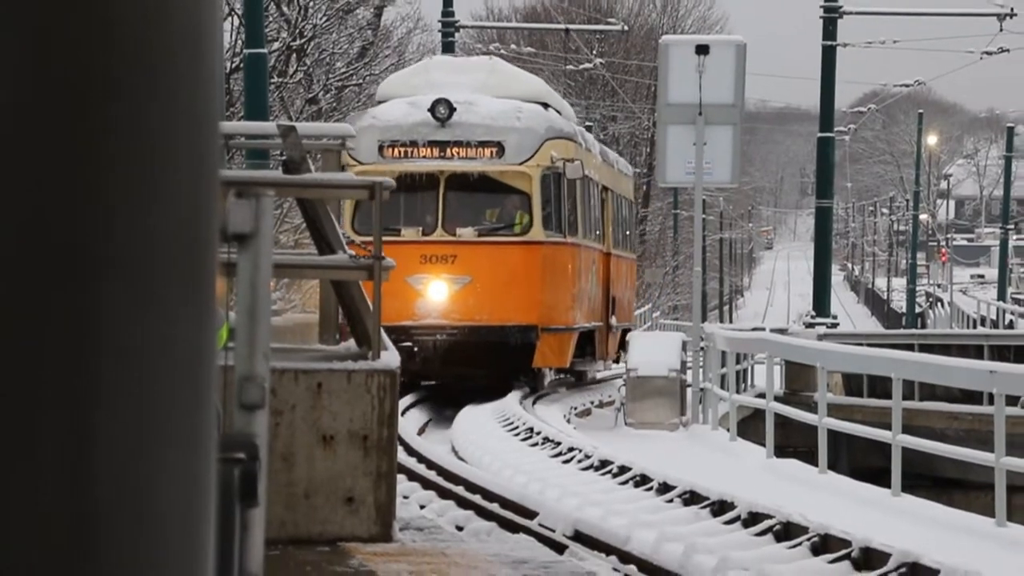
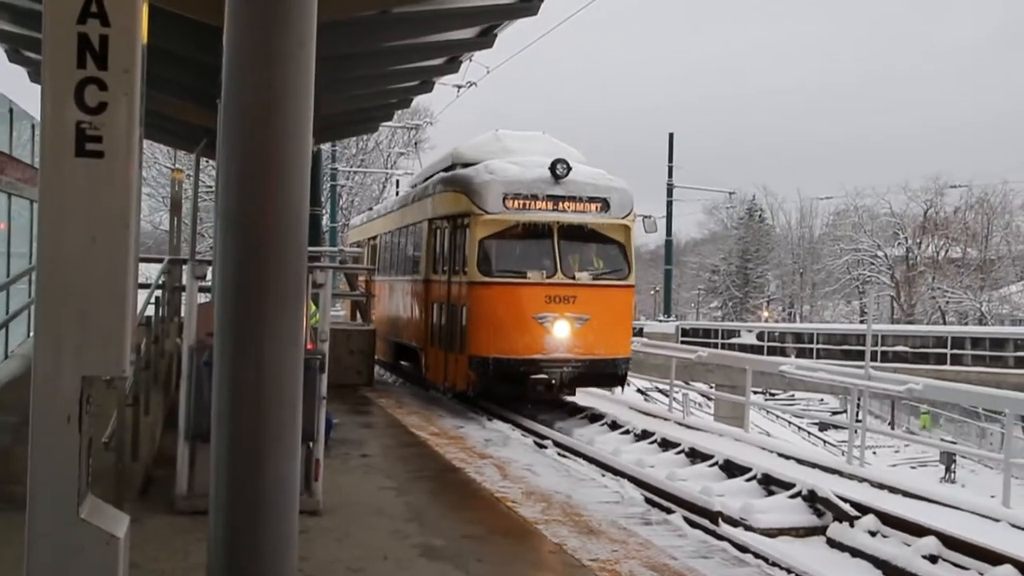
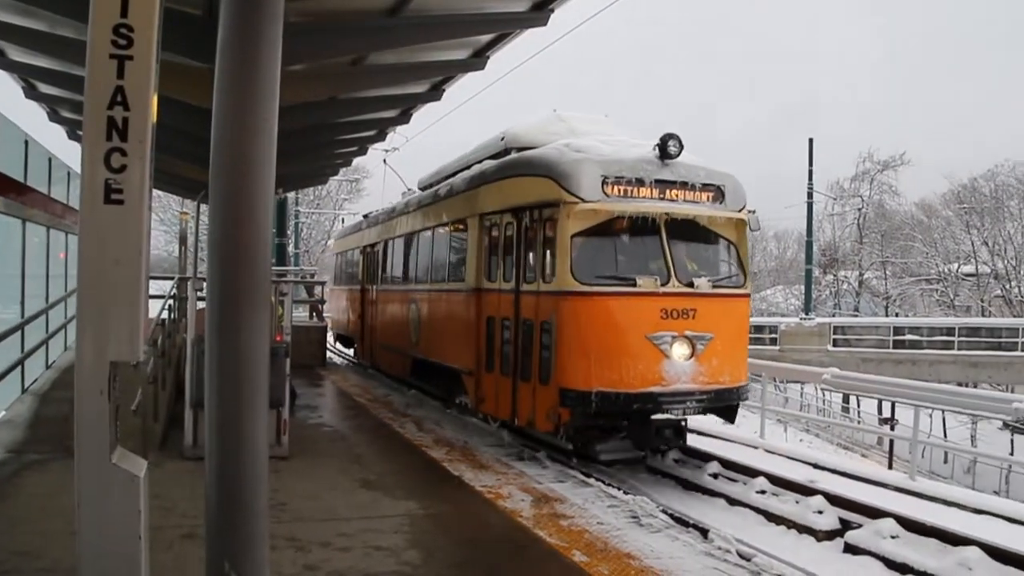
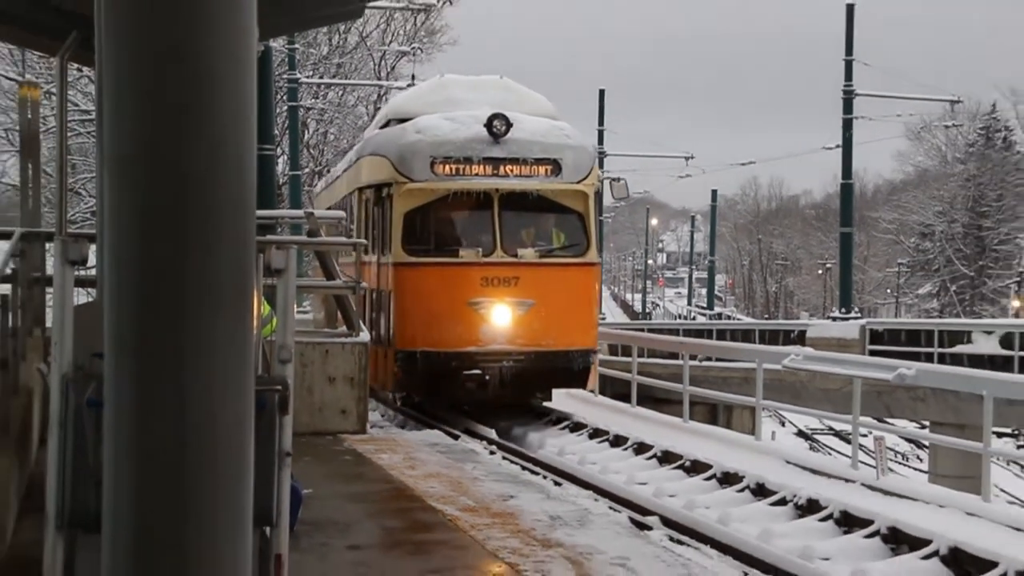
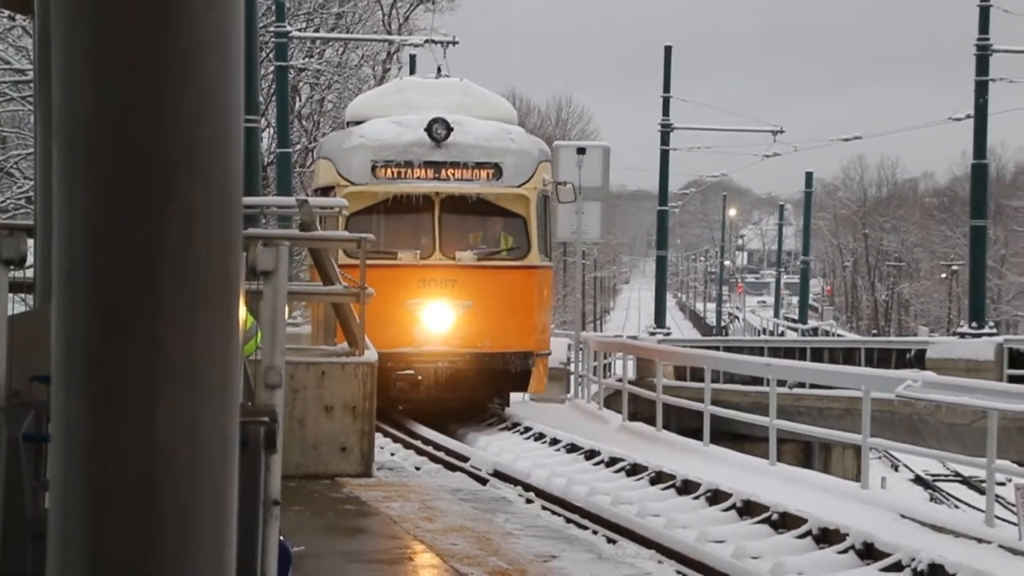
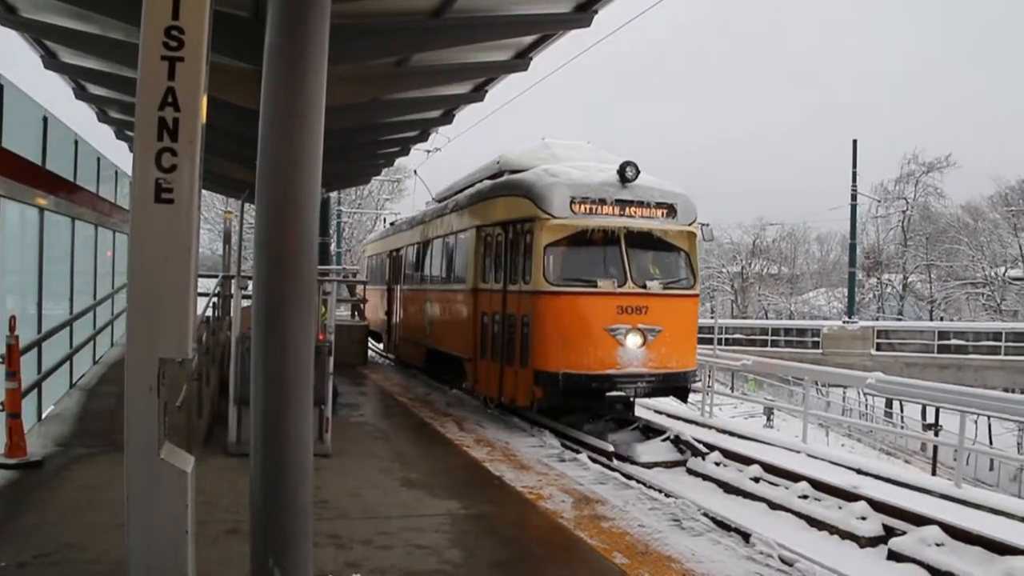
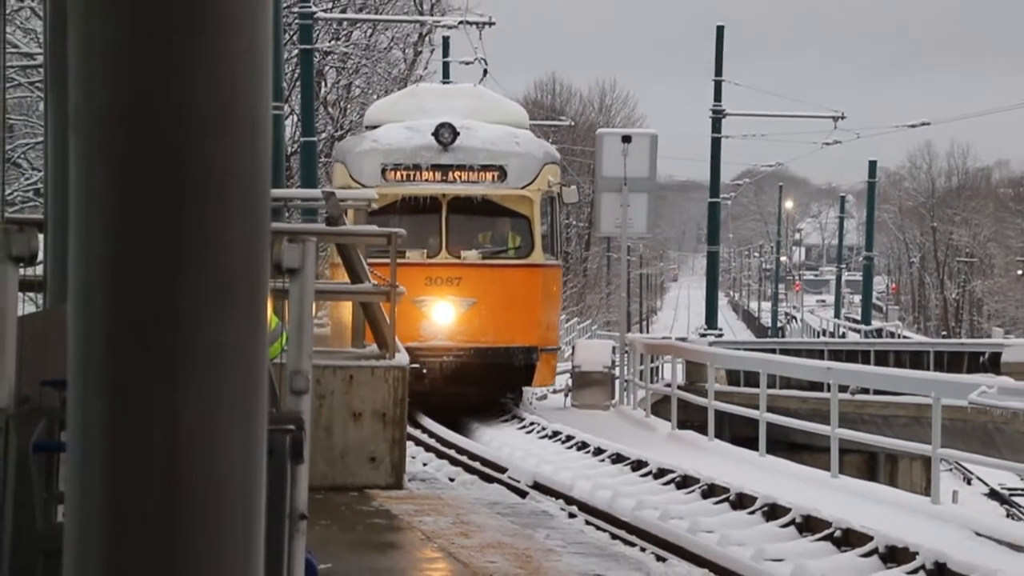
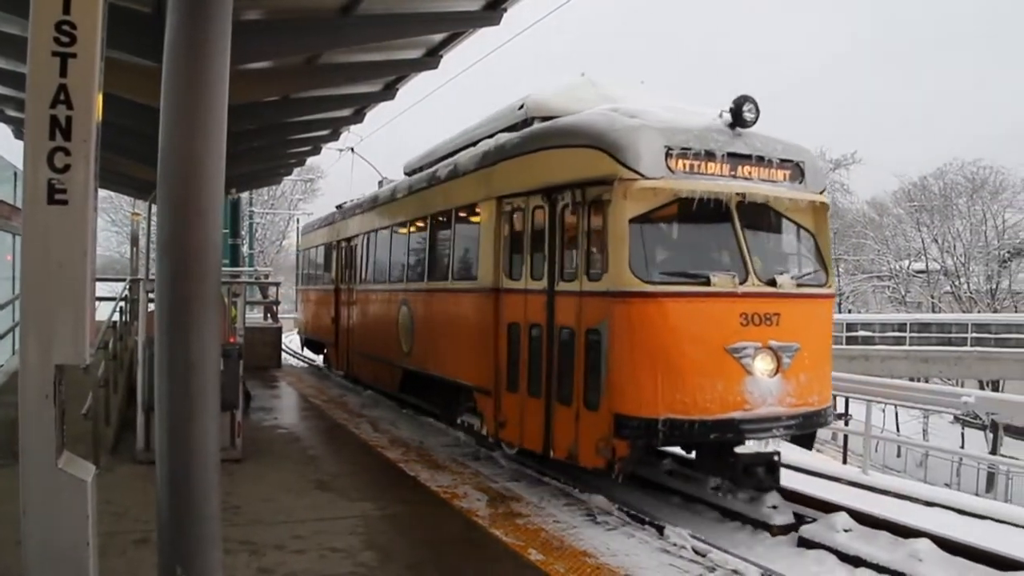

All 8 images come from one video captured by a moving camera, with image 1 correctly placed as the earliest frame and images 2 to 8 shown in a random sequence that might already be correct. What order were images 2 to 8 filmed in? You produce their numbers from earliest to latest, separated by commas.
7, 5, 4, 2, 6, 3, 8
